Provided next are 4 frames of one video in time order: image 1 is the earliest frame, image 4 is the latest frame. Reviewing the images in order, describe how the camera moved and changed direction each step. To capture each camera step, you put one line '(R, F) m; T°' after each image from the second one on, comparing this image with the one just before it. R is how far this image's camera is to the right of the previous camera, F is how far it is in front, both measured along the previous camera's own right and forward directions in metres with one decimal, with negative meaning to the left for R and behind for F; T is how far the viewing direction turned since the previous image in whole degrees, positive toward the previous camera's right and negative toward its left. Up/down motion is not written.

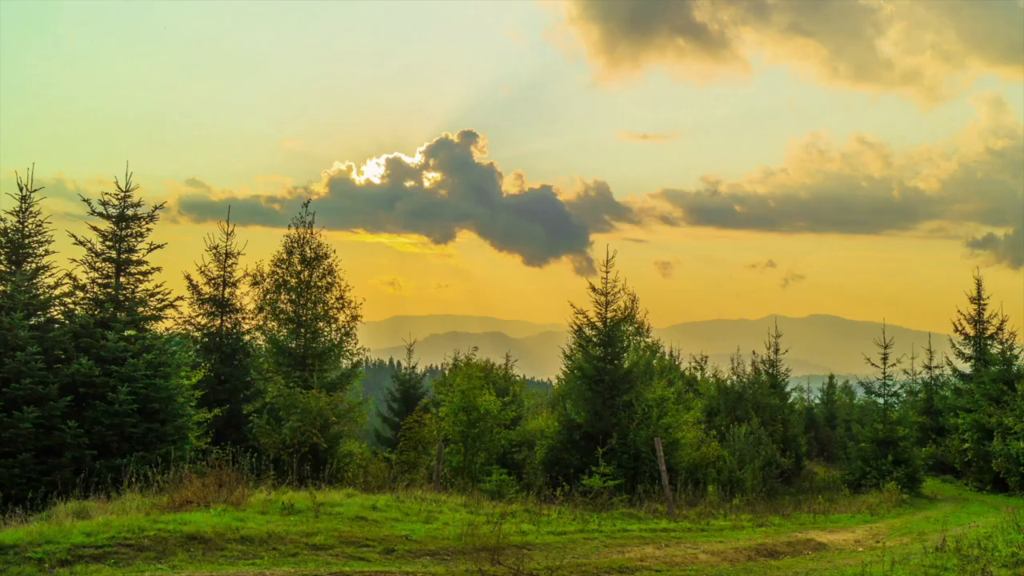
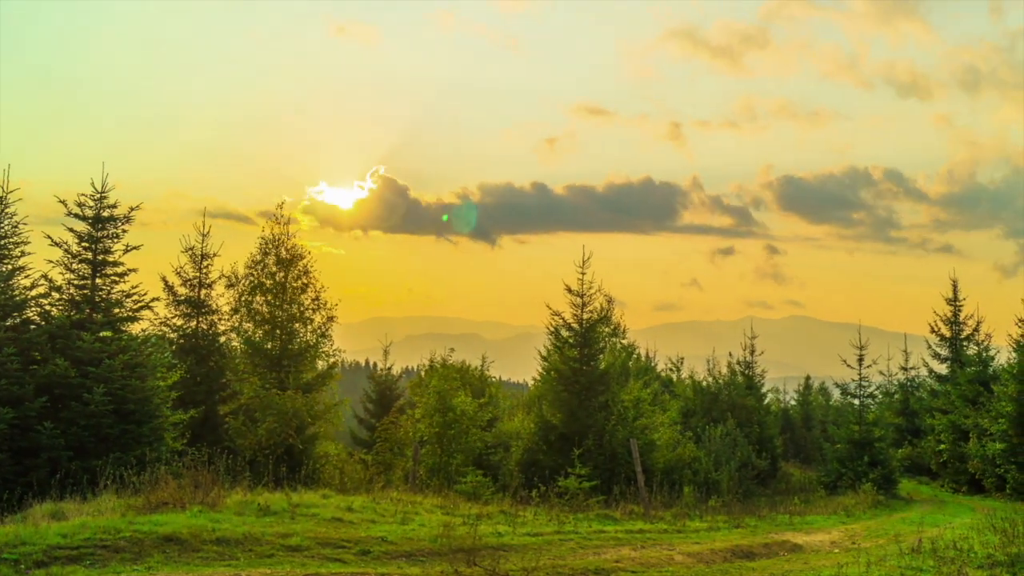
(+0.7, 0.0) m; 0°
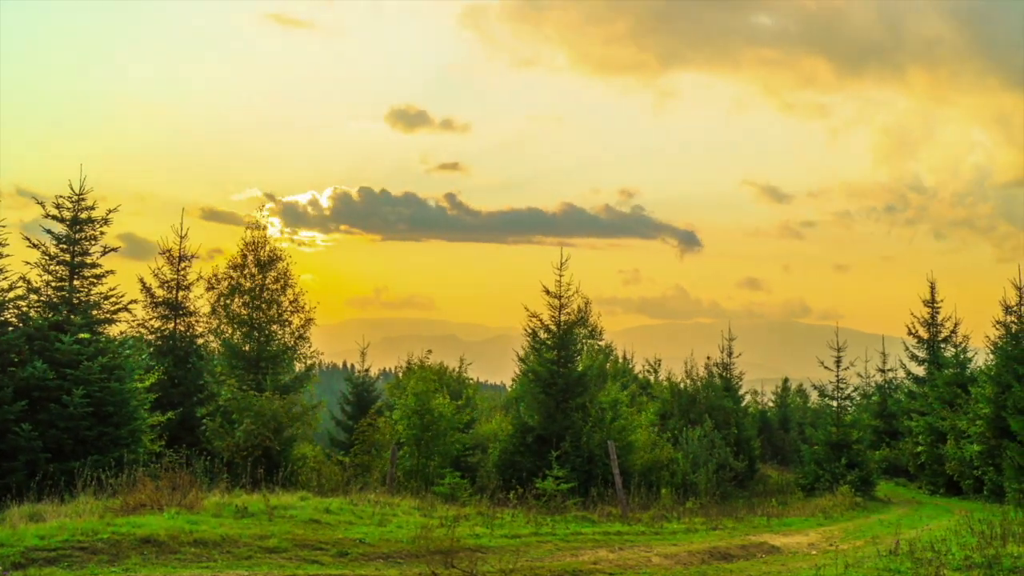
(+0.7, 0.0) m; 0°
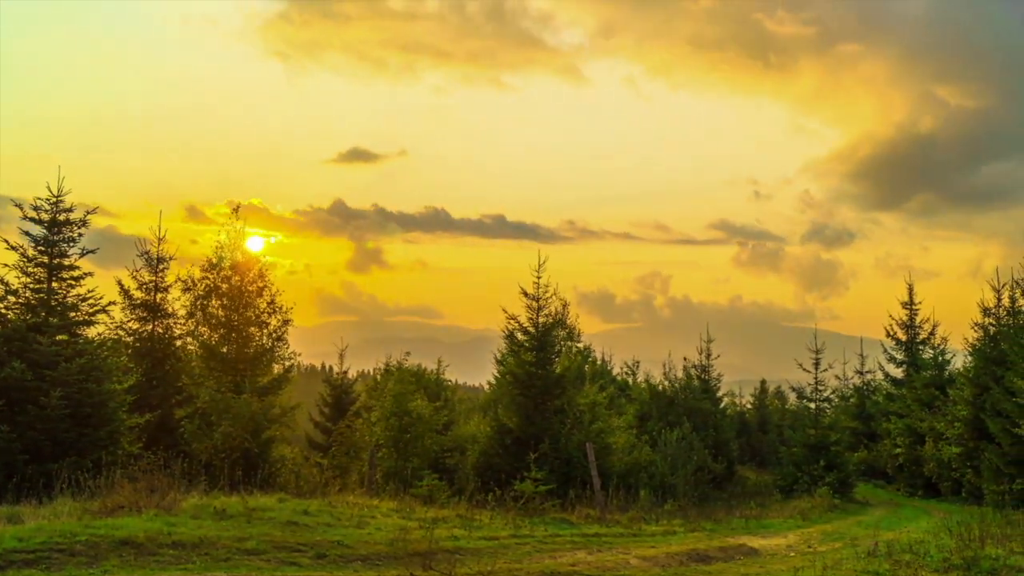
(+0.7, 0.0) m; 0°
